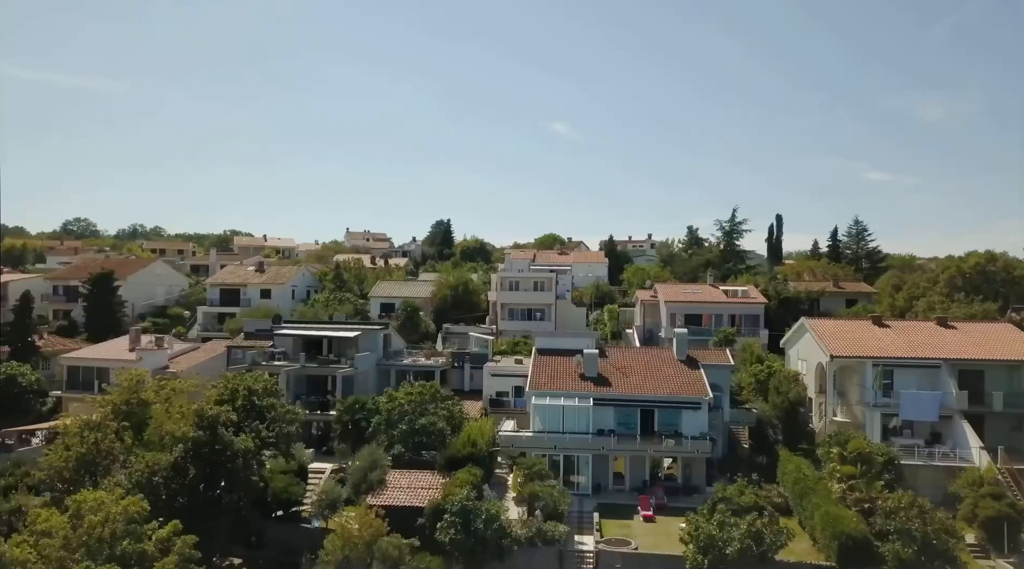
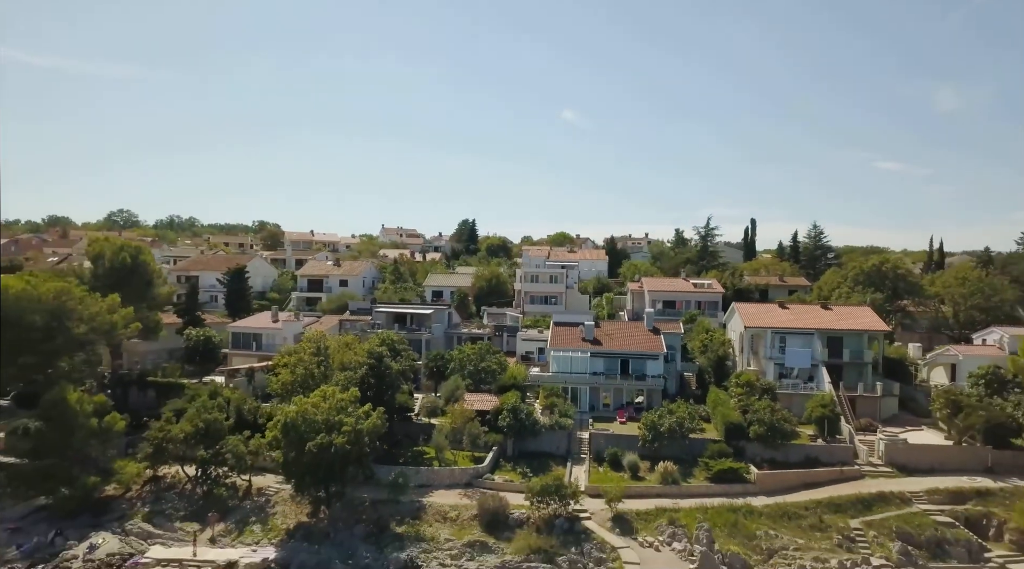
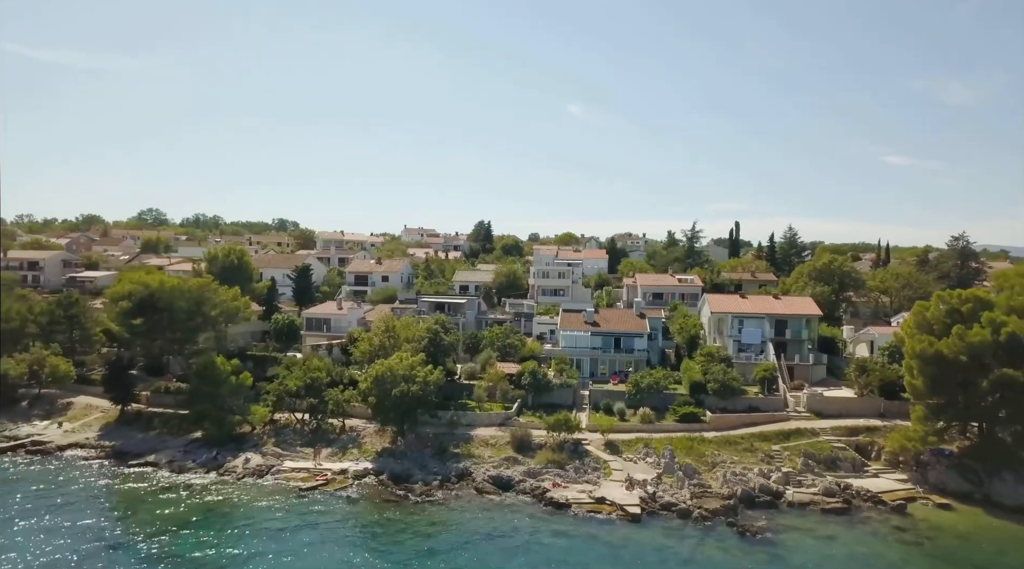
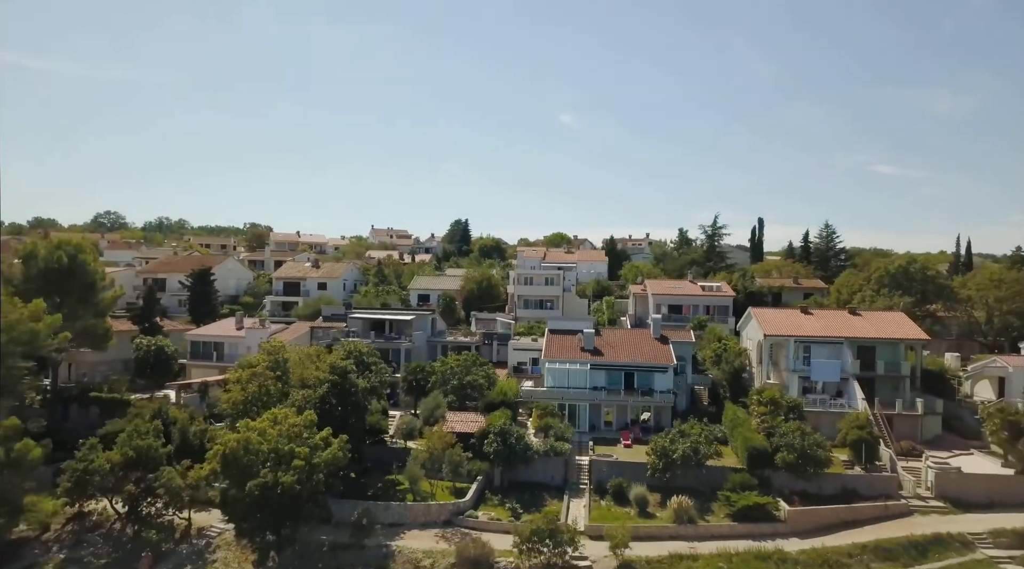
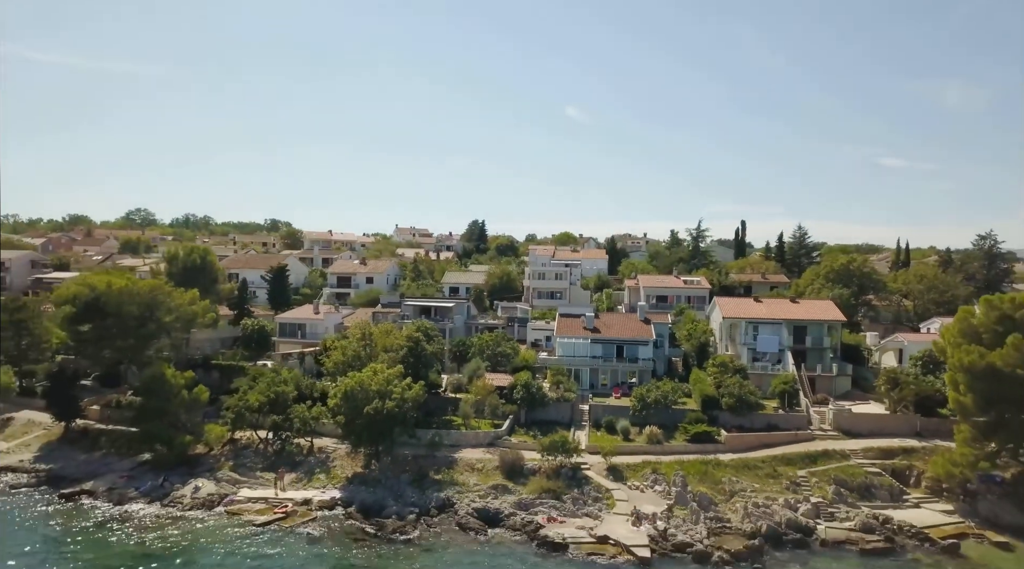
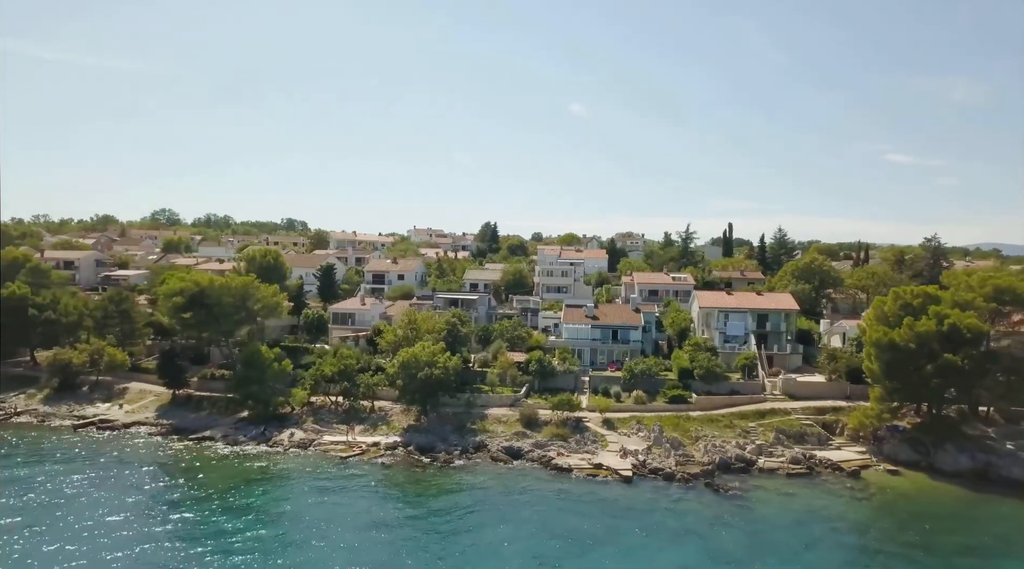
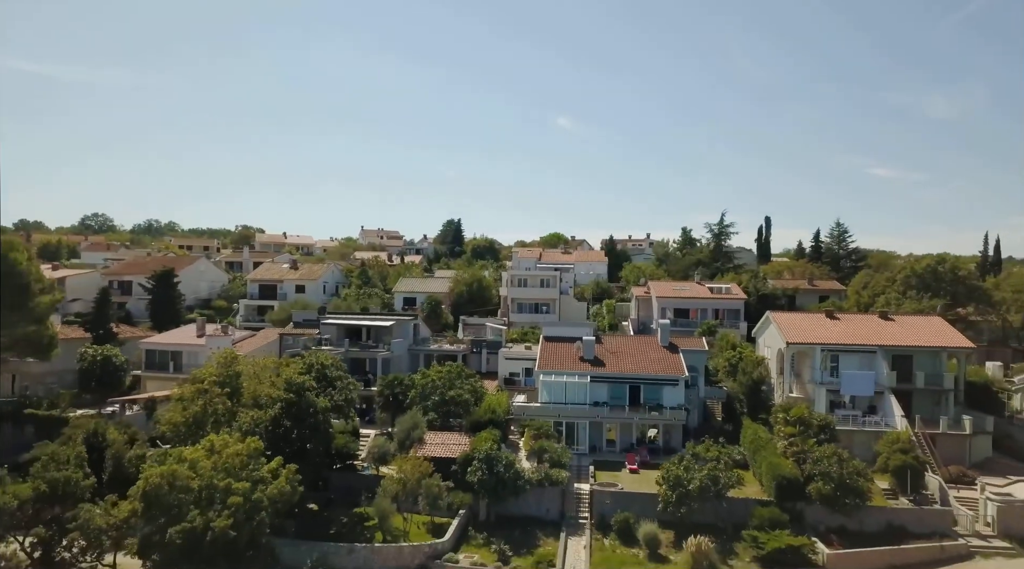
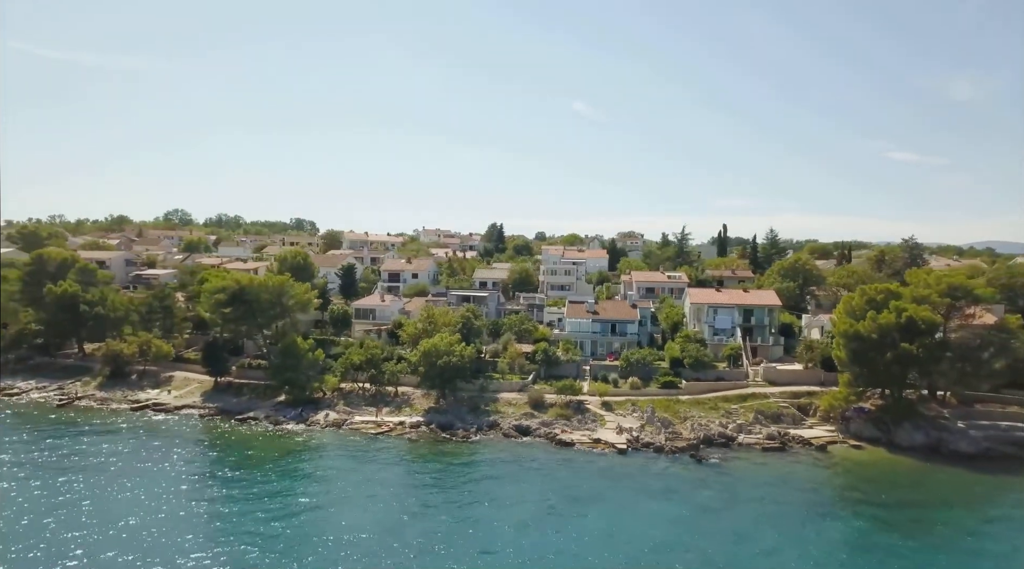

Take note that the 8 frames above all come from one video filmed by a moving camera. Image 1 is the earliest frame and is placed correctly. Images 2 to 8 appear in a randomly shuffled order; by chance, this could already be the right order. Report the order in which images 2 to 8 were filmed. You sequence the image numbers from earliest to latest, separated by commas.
7, 4, 2, 5, 3, 6, 8
